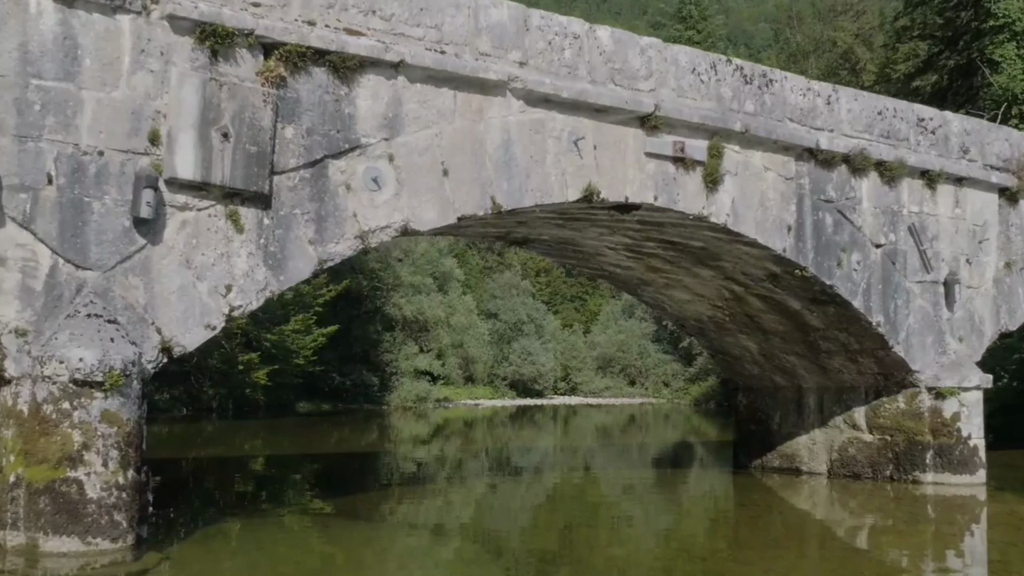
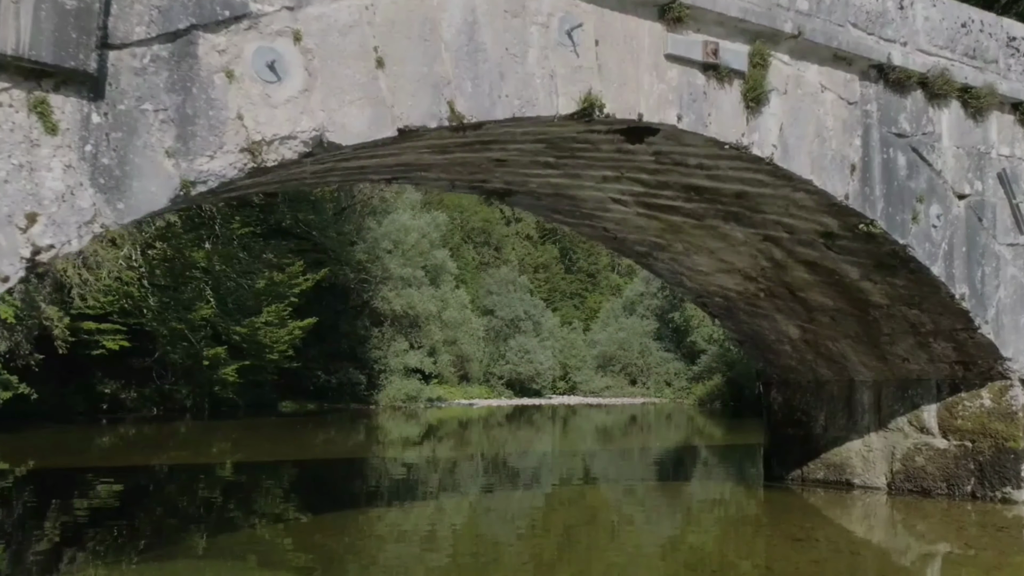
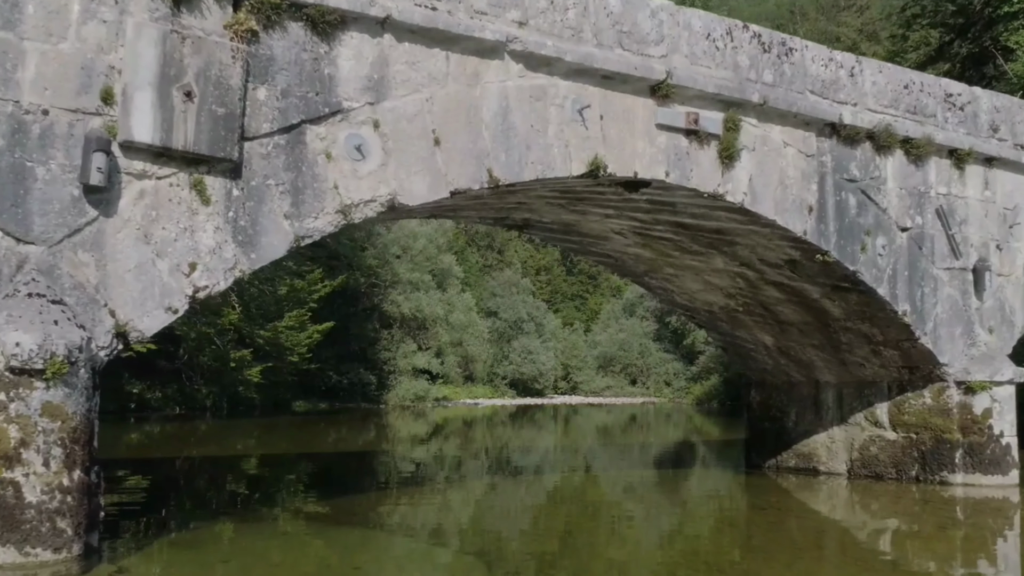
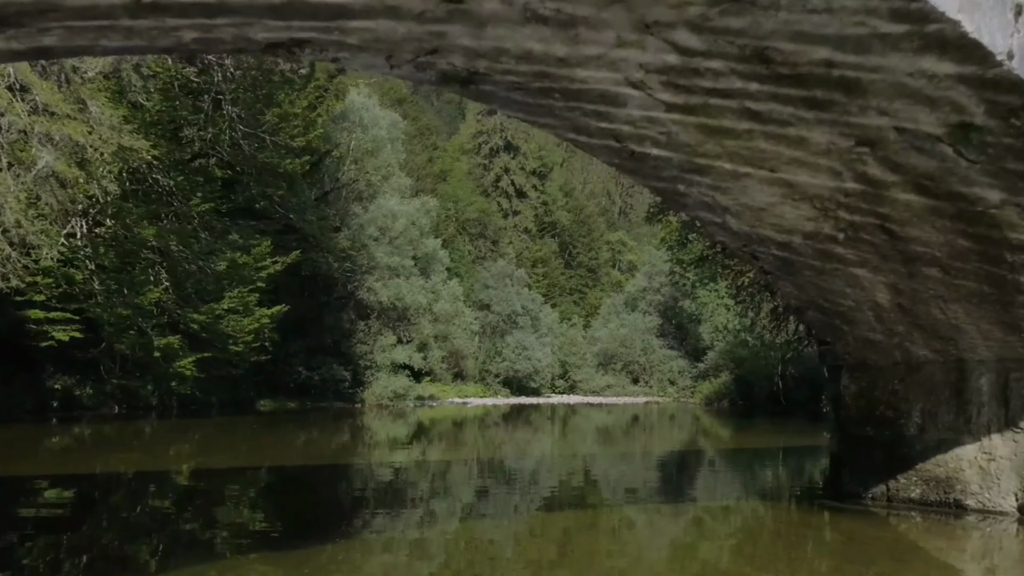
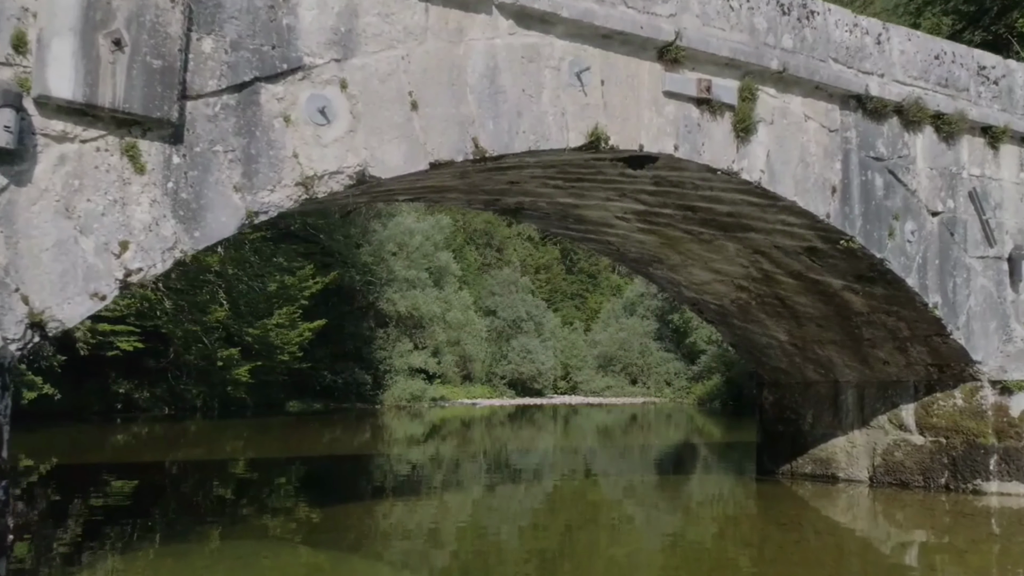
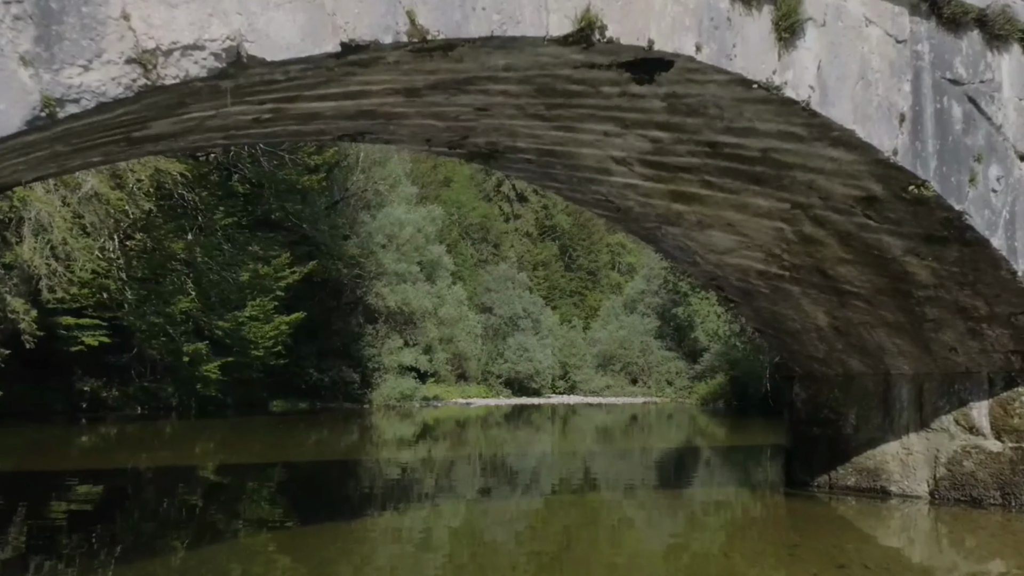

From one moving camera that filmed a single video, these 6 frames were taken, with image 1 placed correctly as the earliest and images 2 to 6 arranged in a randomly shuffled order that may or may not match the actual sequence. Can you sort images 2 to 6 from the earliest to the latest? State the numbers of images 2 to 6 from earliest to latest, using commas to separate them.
3, 5, 2, 6, 4
